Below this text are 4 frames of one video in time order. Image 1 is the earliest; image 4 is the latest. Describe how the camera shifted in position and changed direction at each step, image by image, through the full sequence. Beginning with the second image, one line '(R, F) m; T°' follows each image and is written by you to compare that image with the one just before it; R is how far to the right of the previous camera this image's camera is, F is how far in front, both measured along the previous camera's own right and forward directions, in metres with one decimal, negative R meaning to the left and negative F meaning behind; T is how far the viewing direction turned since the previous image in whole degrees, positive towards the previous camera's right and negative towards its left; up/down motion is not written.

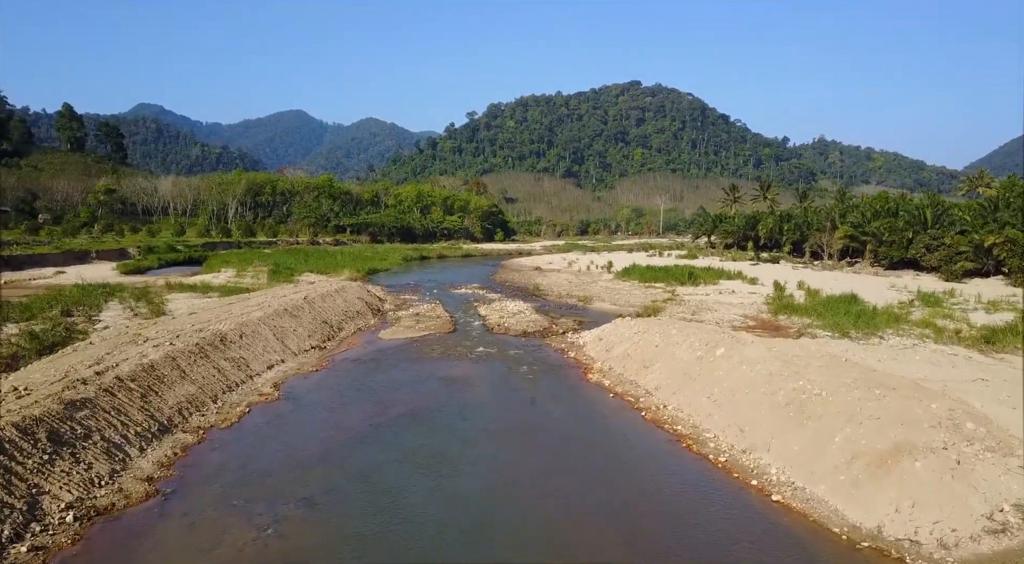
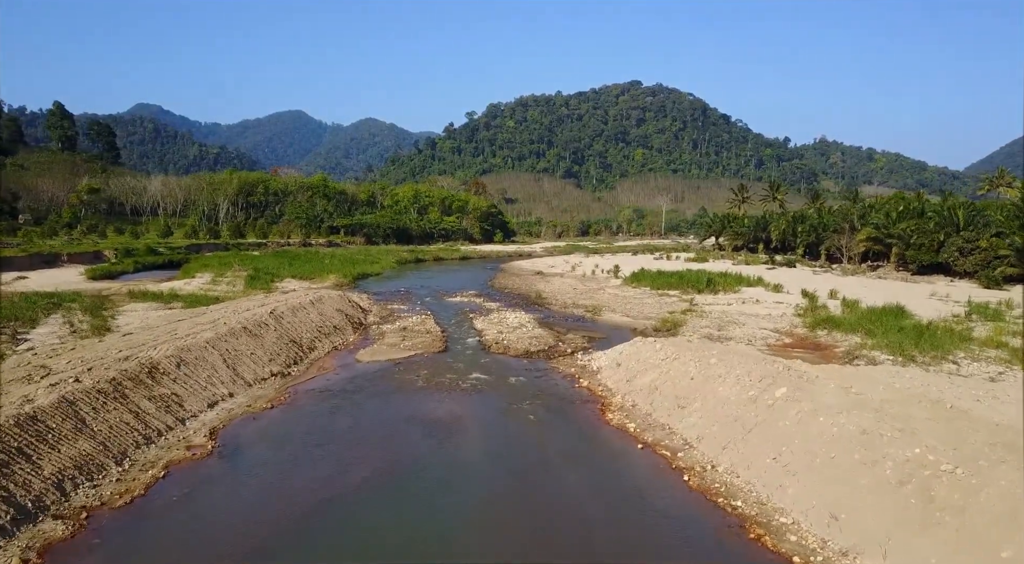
(0.0, +3.8) m; 0°
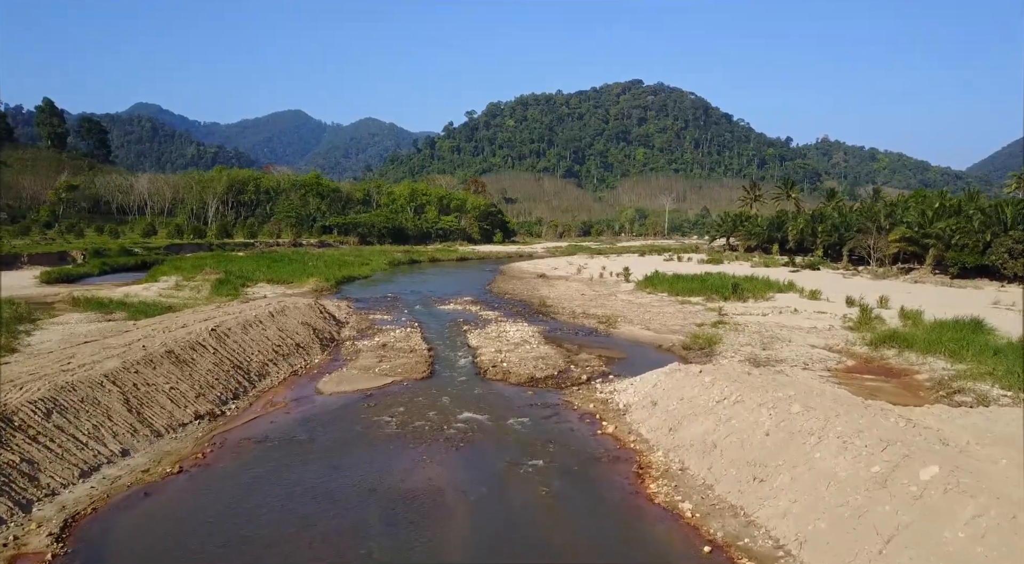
(0.0, +4.6) m; 0°
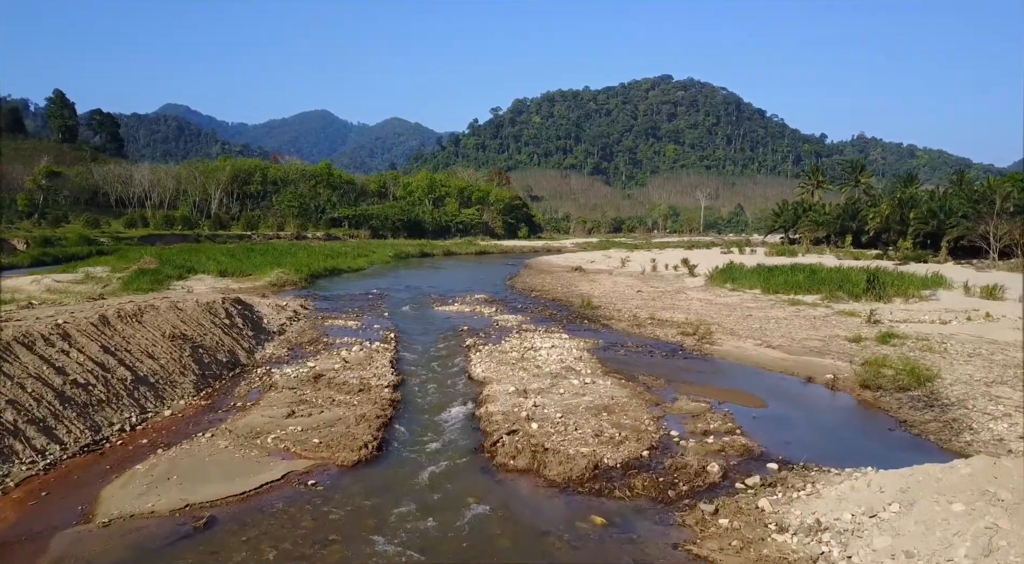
(-0.2, +10.4) m; -2°
